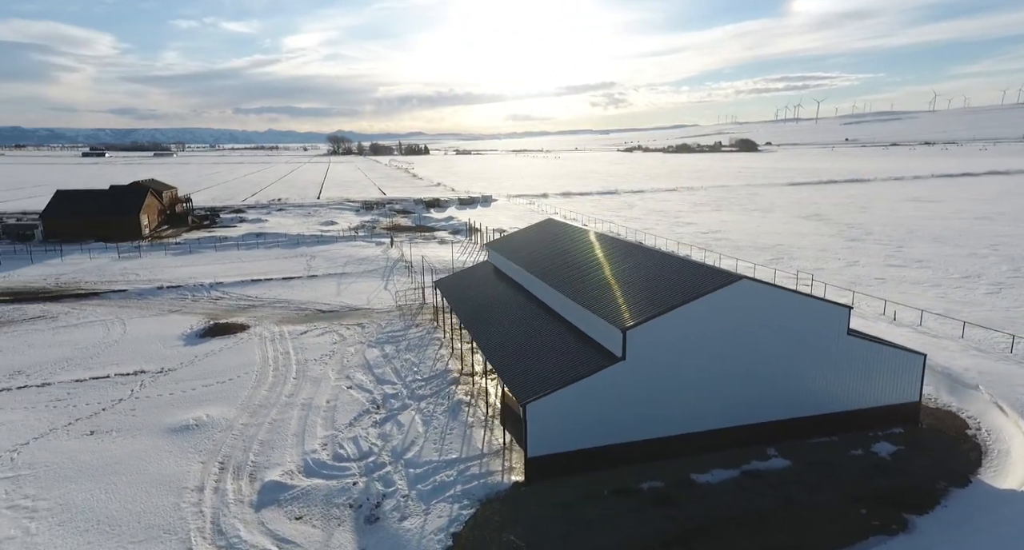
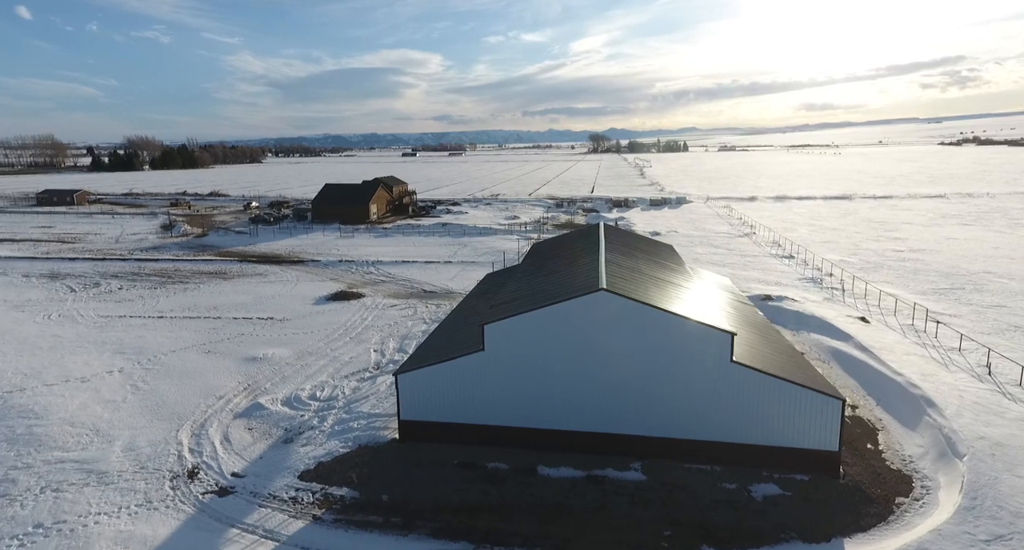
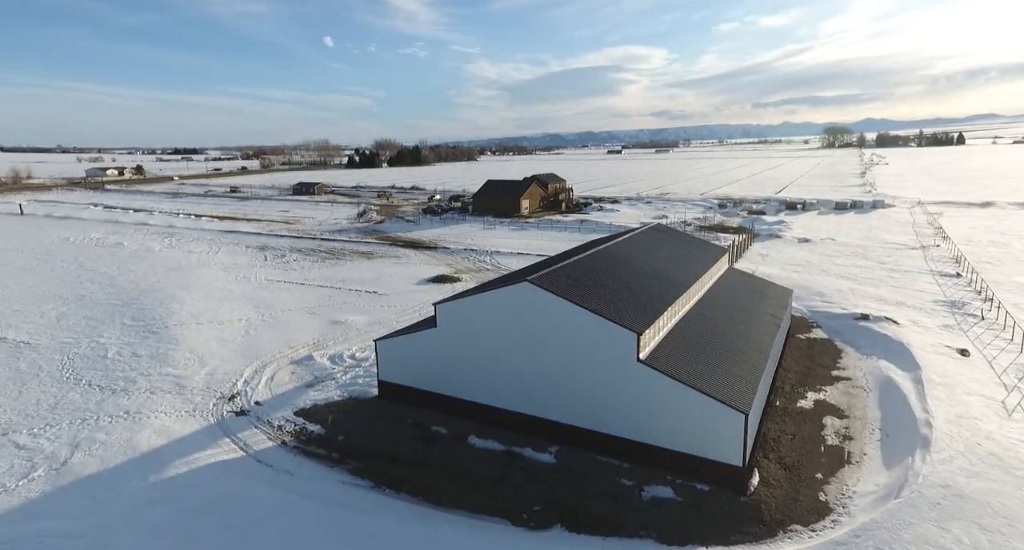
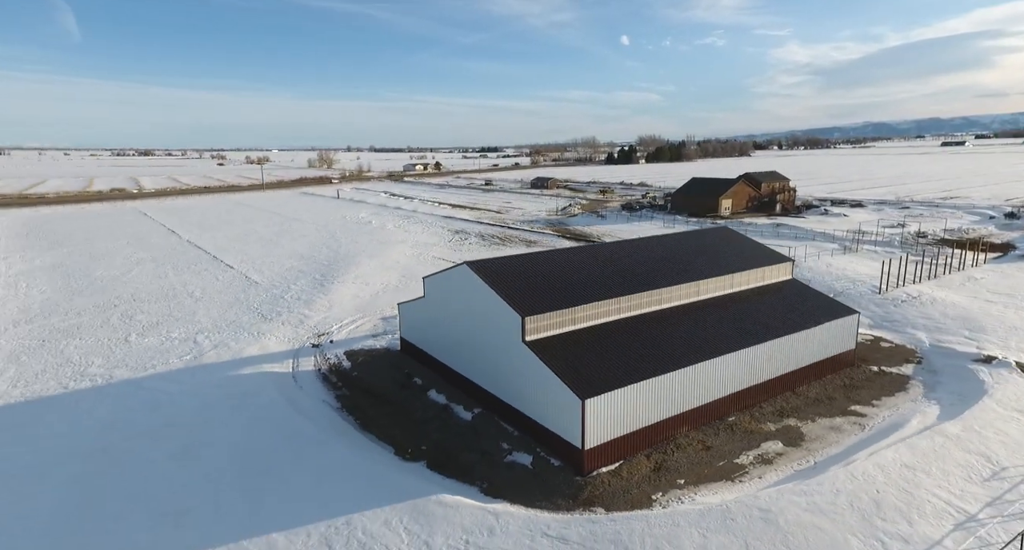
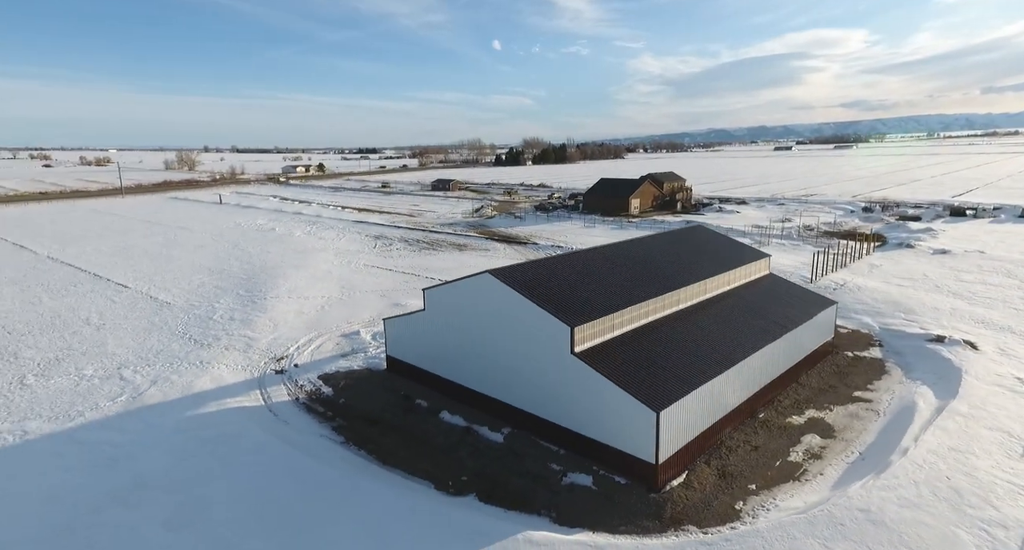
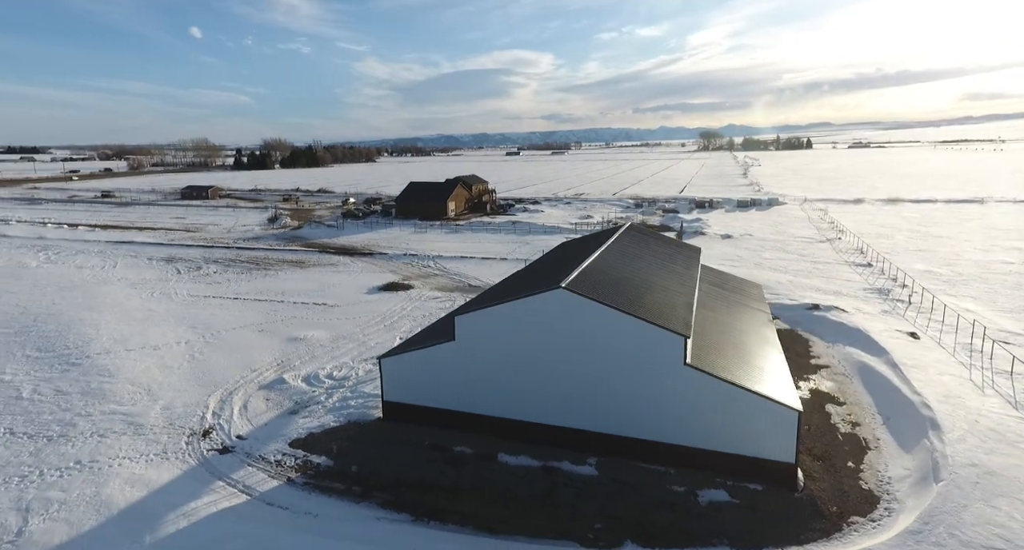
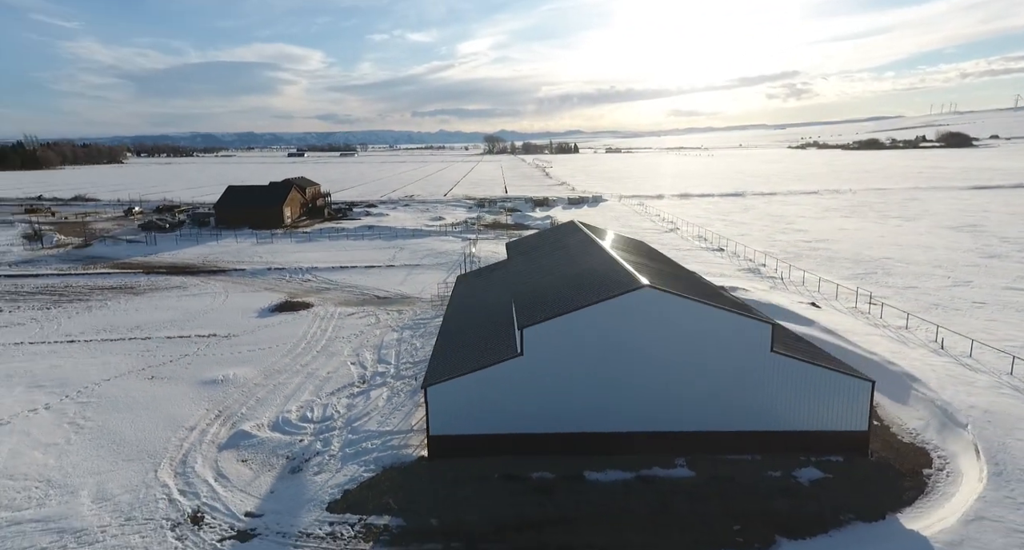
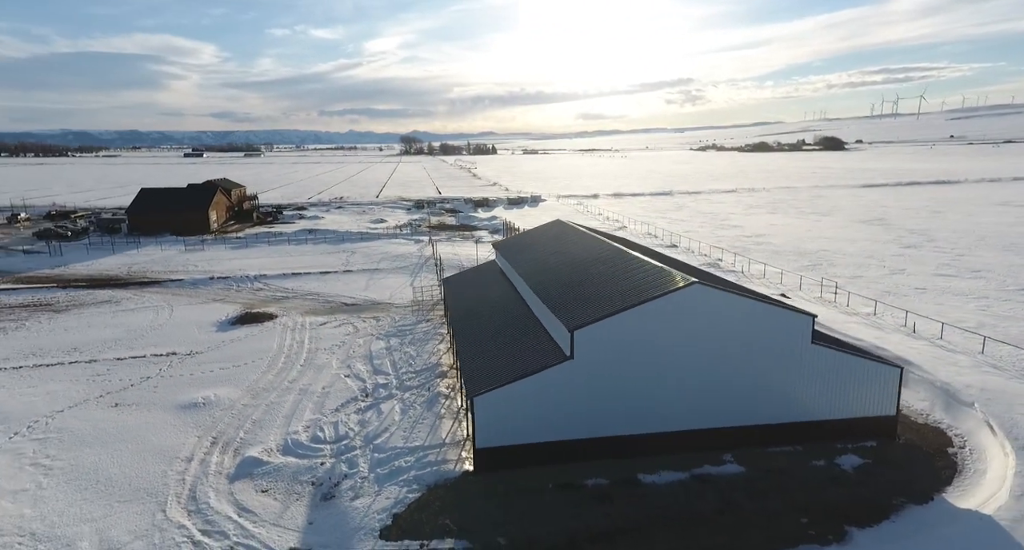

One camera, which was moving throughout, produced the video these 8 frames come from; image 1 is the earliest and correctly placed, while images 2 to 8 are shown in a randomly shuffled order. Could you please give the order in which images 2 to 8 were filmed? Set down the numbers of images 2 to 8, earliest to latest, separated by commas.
8, 7, 2, 6, 3, 5, 4
